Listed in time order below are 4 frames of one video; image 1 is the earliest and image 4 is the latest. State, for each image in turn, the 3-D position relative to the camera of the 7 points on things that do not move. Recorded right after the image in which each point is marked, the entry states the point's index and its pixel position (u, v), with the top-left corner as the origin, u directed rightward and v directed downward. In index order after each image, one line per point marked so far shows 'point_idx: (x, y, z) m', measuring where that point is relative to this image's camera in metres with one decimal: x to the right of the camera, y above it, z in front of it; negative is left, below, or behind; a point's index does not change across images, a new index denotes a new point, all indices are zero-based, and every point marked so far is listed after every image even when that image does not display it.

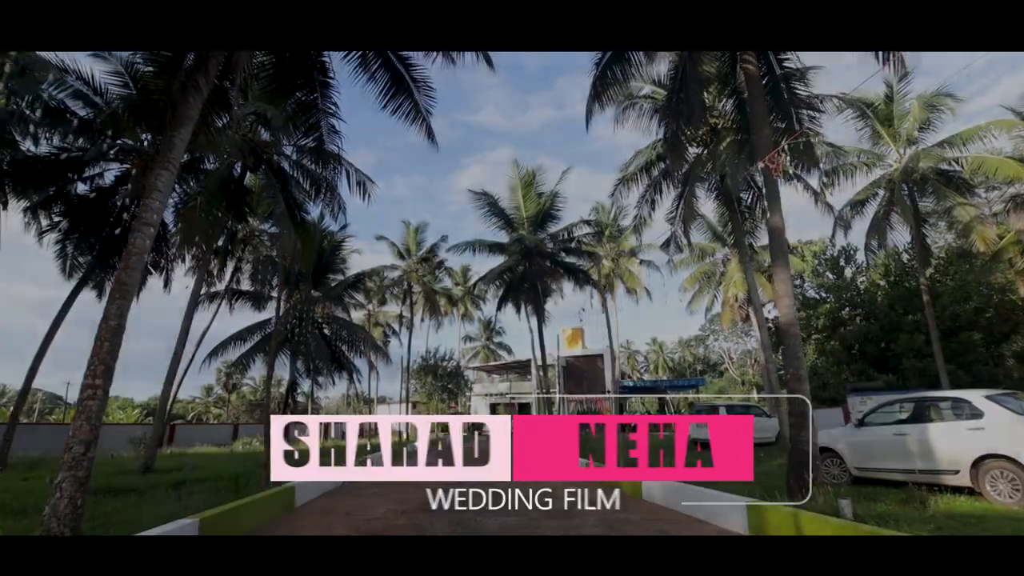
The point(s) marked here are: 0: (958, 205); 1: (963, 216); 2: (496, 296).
0: (+7.8, +1.5, +10.9) m
1: (+7.9, +1.3, +10.8) m
2: (-0.5, -0.3, +18.5) m
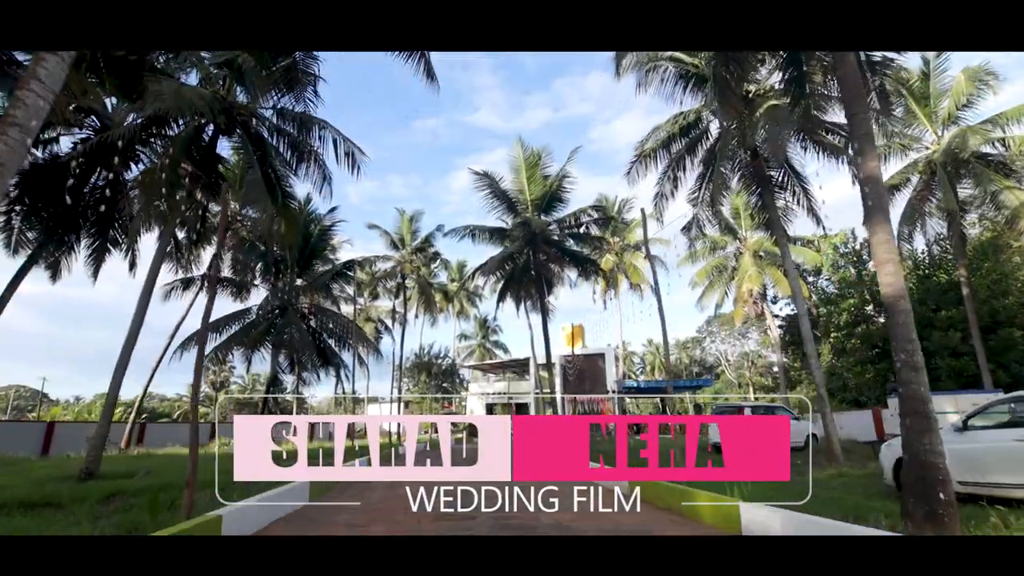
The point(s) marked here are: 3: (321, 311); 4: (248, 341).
0: (+7.9, +1.6, +10.0) m
1: (+7.9, +1.4, +9.9) m
2: (-0.5, -0.1, +17.5) m
3: (-3.9, -0.5, +12.7) m
4: (-4.9, -0.9, +11.4) m
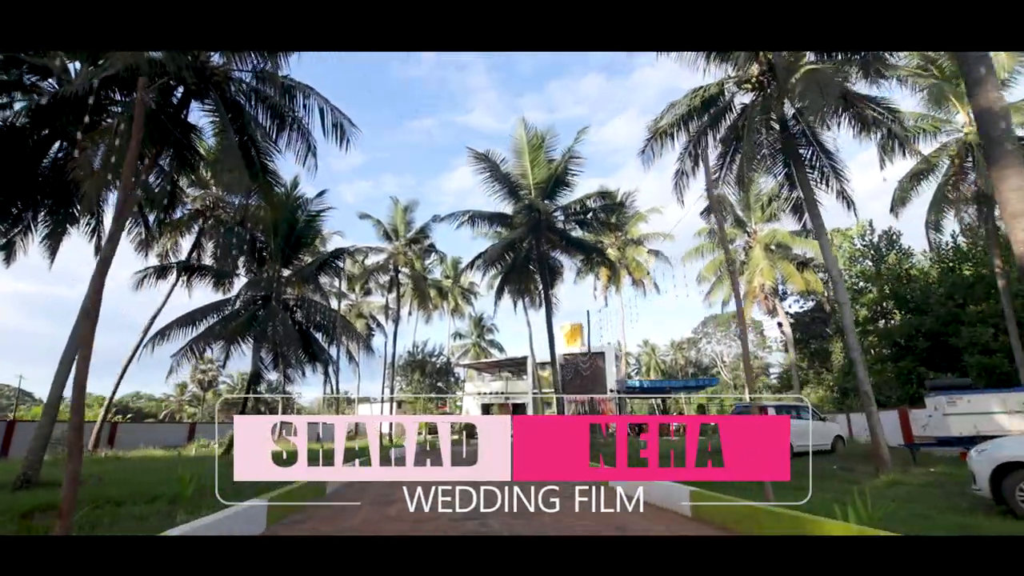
0: (+7.9, +1.7, +9.3) m
1: (+8.0, +1.5, +9.3) m
2: (-0.6, +0.1, +16.8) m
3: (-3.9, -0.3, +11.9) m
4: (-4.8, -0.7, +10.6) m
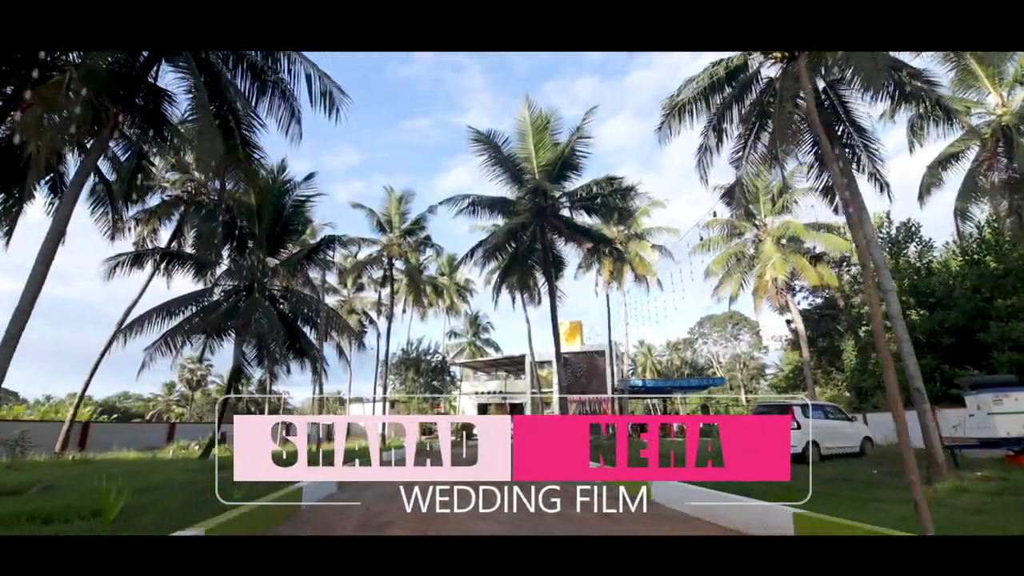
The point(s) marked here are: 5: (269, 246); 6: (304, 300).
0: (+8.0, +1.8, +8.8) m
1: (+8.0, +1.6, +8.7) m
2: (-0.6, +0.2, +16.1) m
3: (-3.9, -0.2, +11.2) m
4: (-4.8, -0.6, +9.9) m
5: (-4.5, +0.8, +11.8) m
6: (-3.7, -0.2, +11.2) m
